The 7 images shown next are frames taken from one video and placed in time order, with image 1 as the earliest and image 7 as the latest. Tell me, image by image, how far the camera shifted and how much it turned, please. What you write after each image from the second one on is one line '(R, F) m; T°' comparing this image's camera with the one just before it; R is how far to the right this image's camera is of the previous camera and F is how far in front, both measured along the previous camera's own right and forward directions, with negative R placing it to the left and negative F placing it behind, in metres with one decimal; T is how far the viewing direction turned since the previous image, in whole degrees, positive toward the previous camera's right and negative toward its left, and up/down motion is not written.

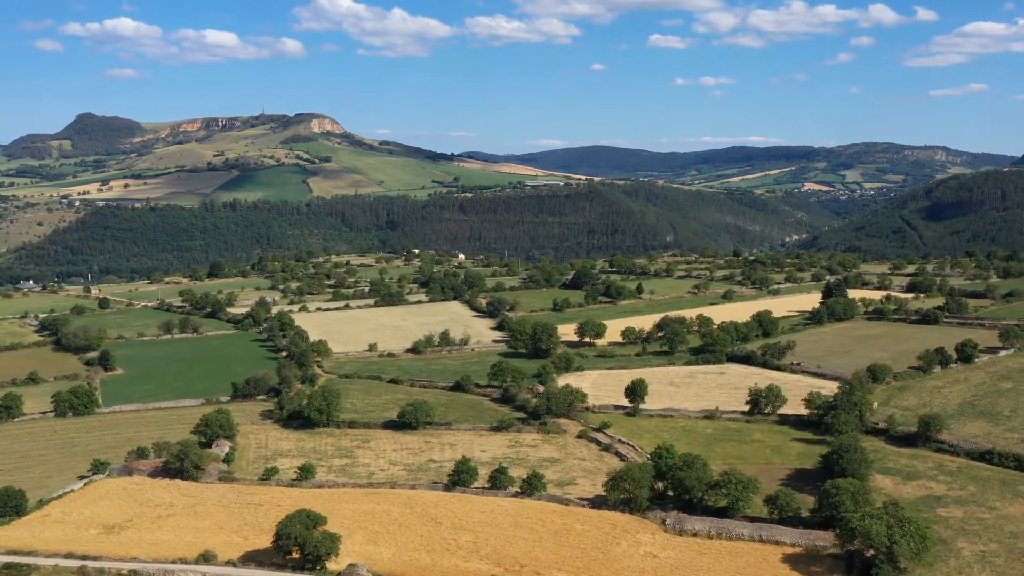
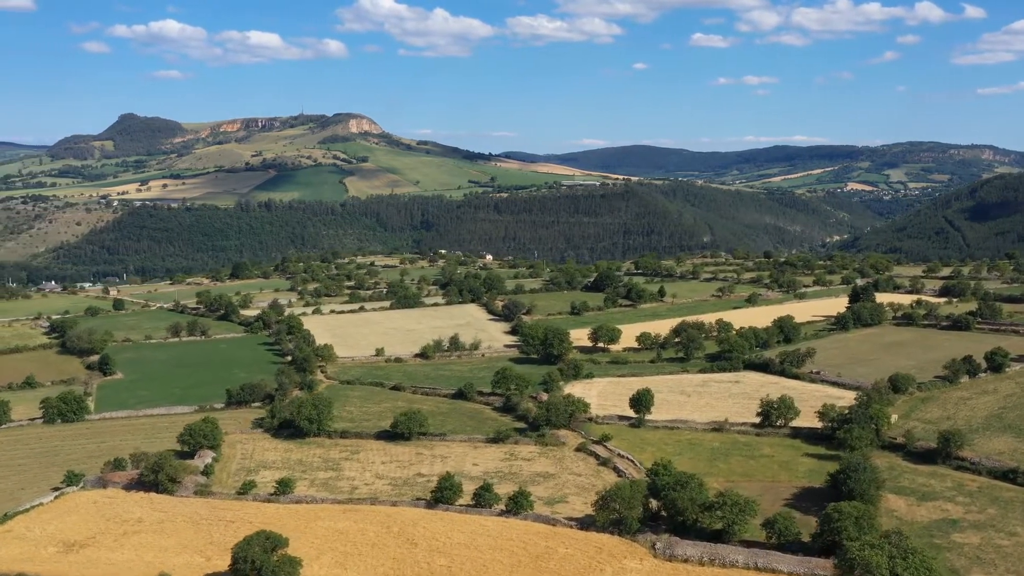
(+1.4, +1.3) m; -2°
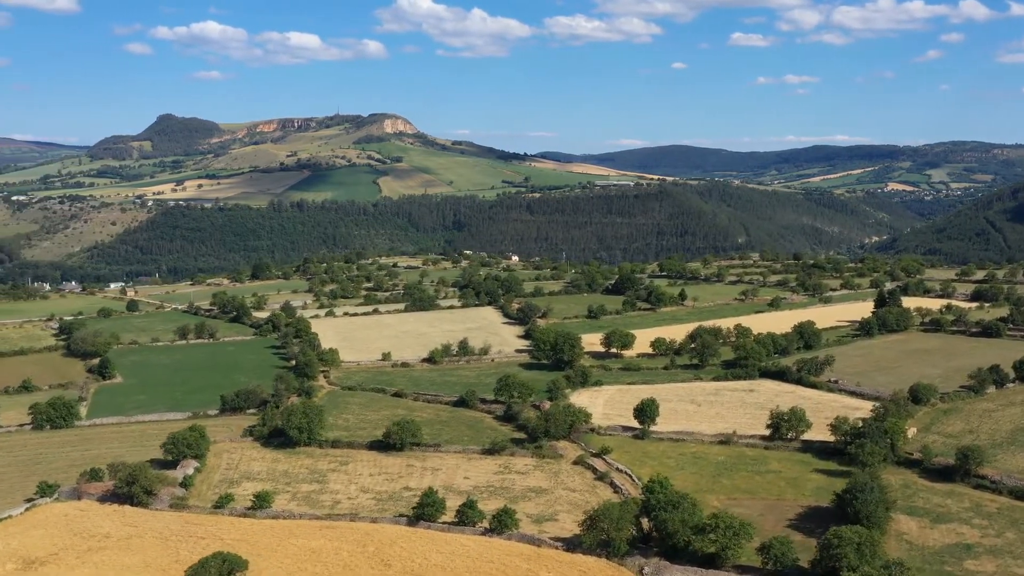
(+1.3, +1.2) m; -2°
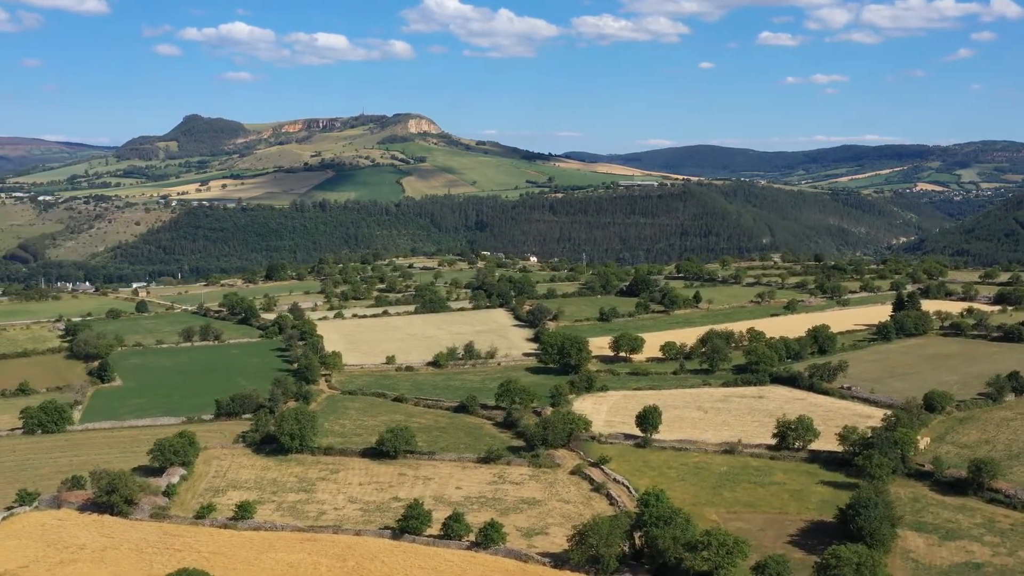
(+1.0, +0.9) m; -1°
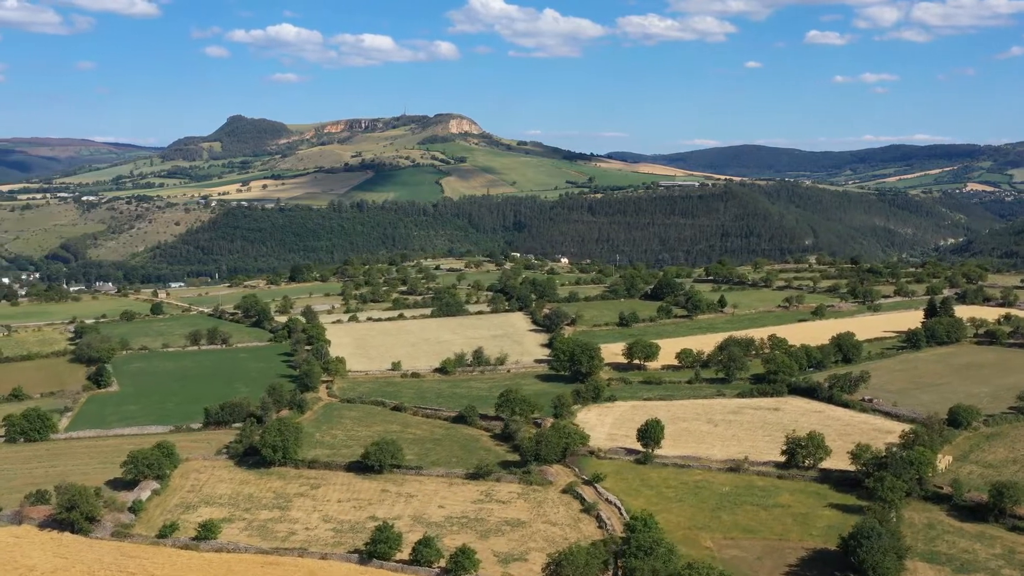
(+1.7, +1.5) m; -2°
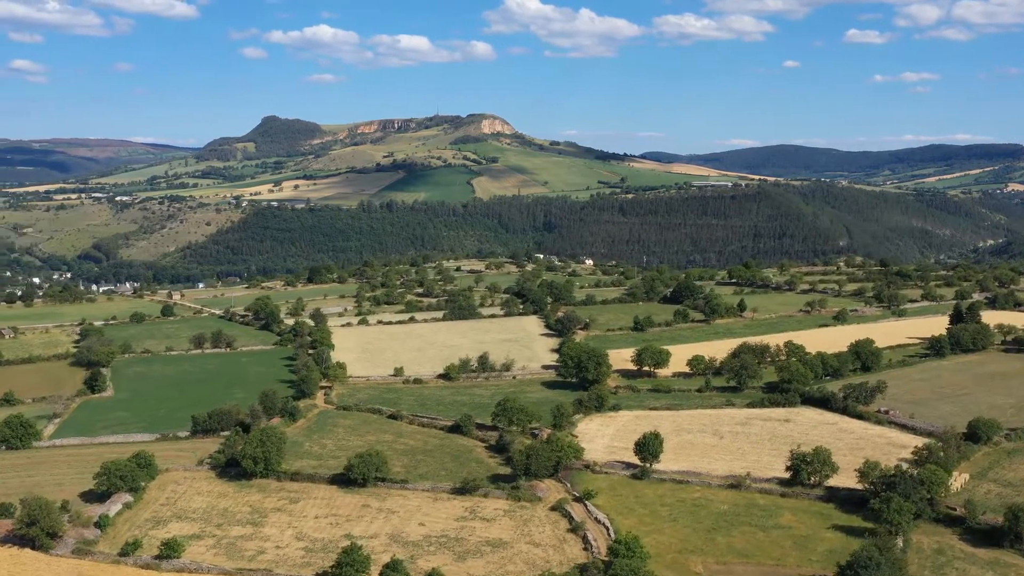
(+1.4, +1.3) m; -2°
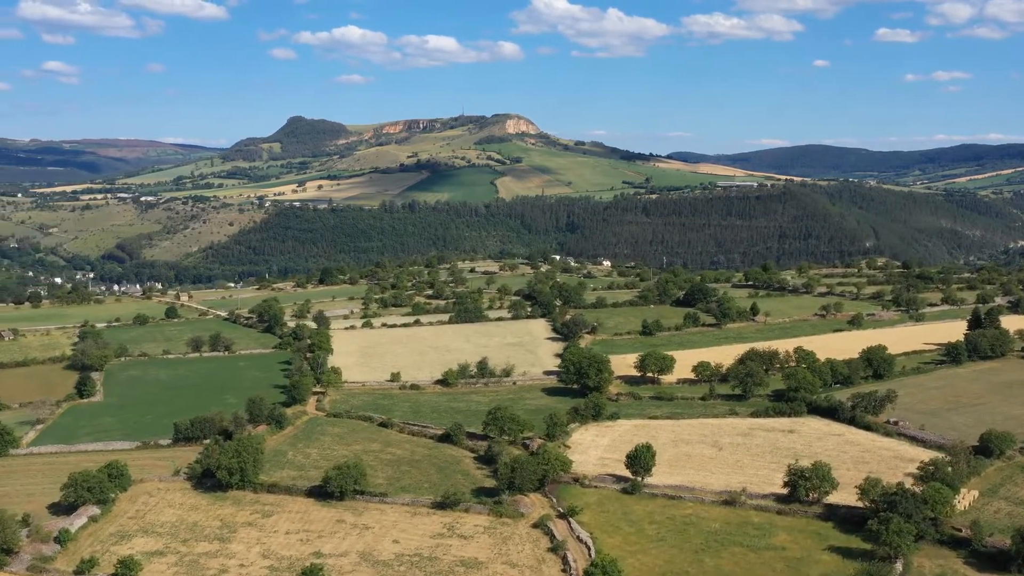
(+1.3, +1.2) m; -1°
